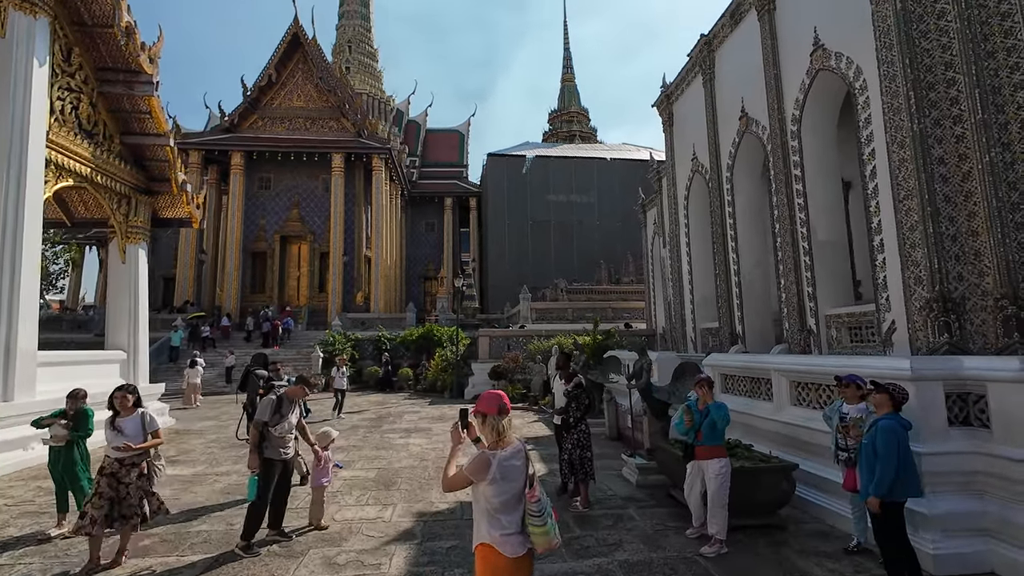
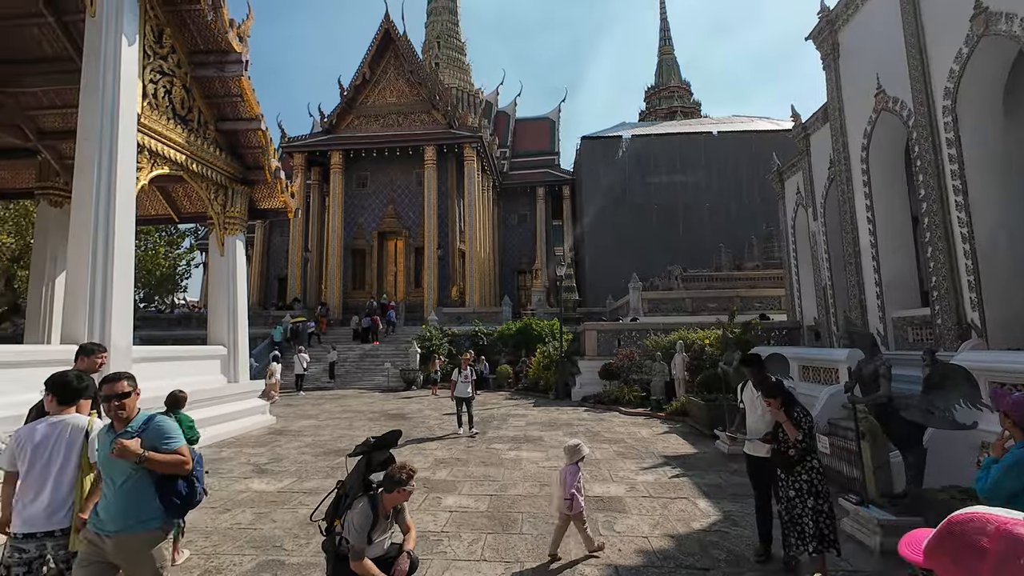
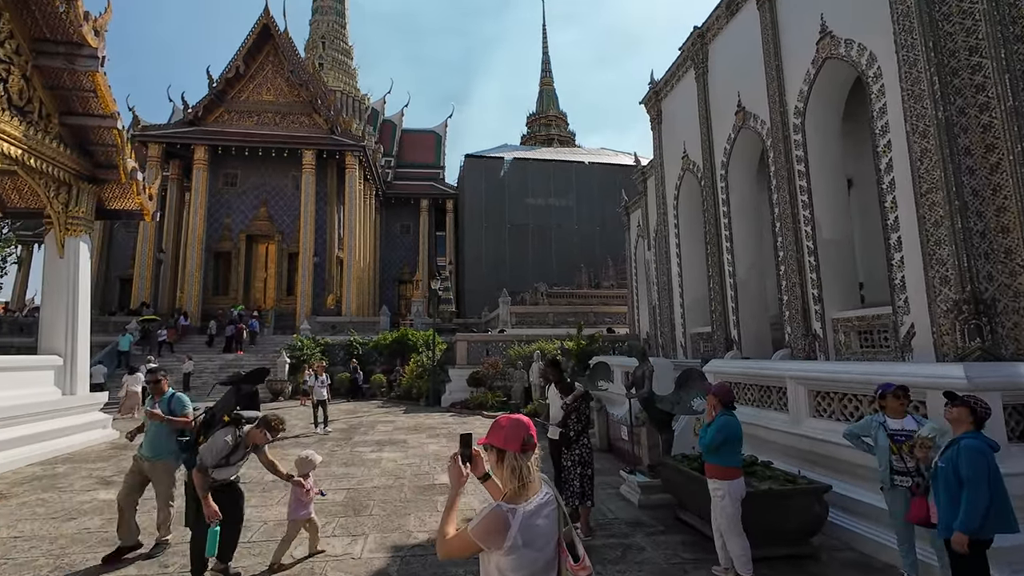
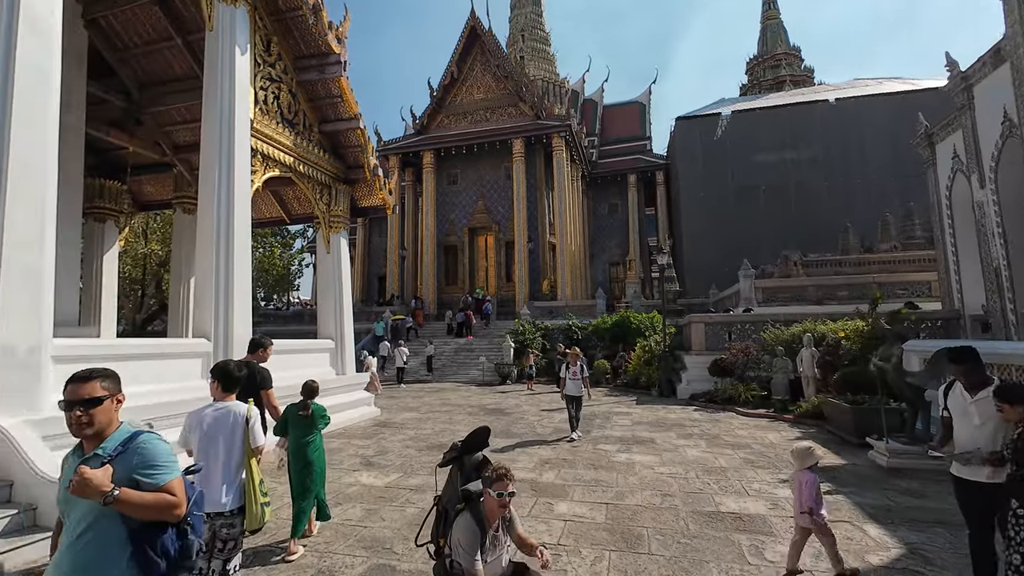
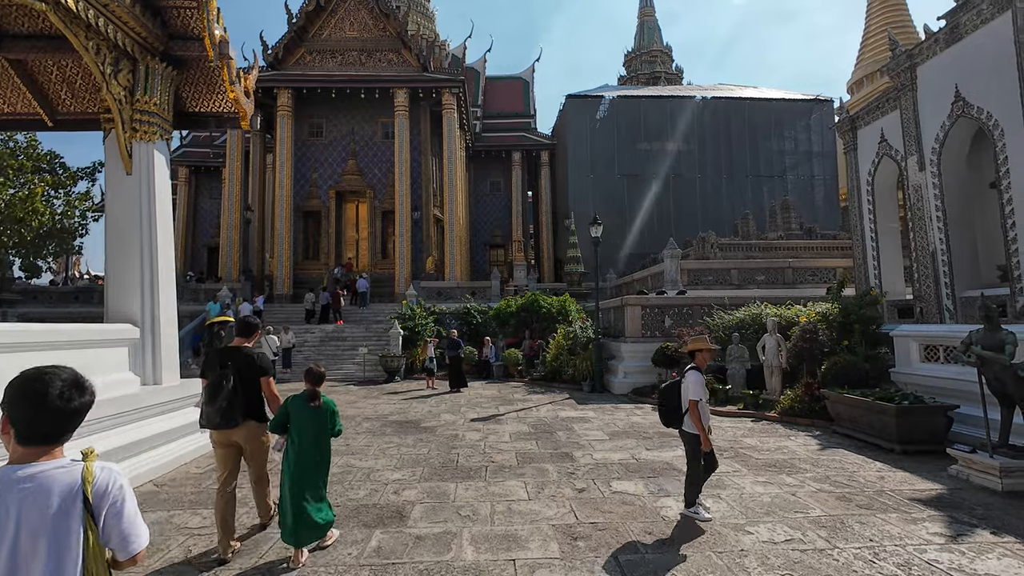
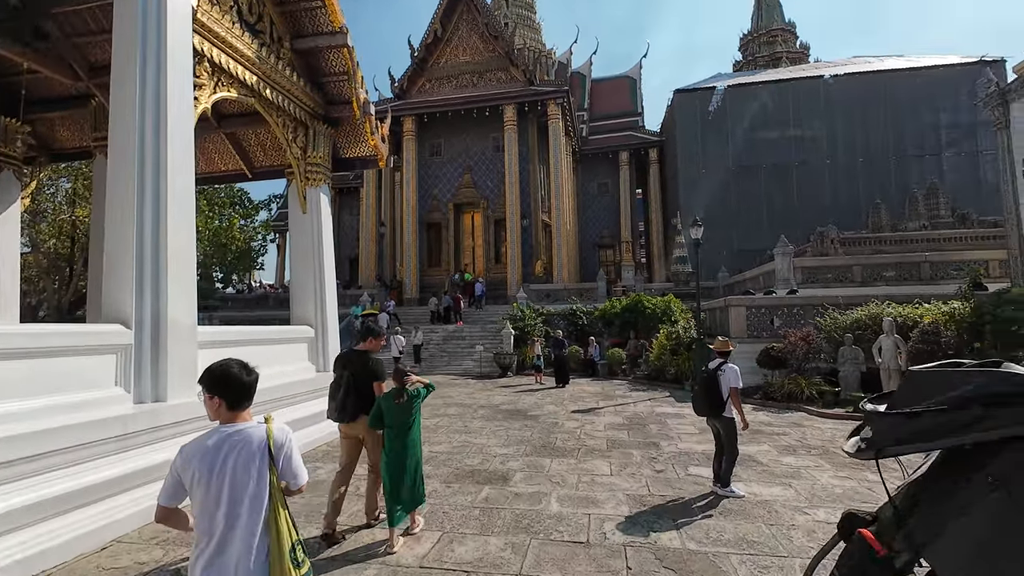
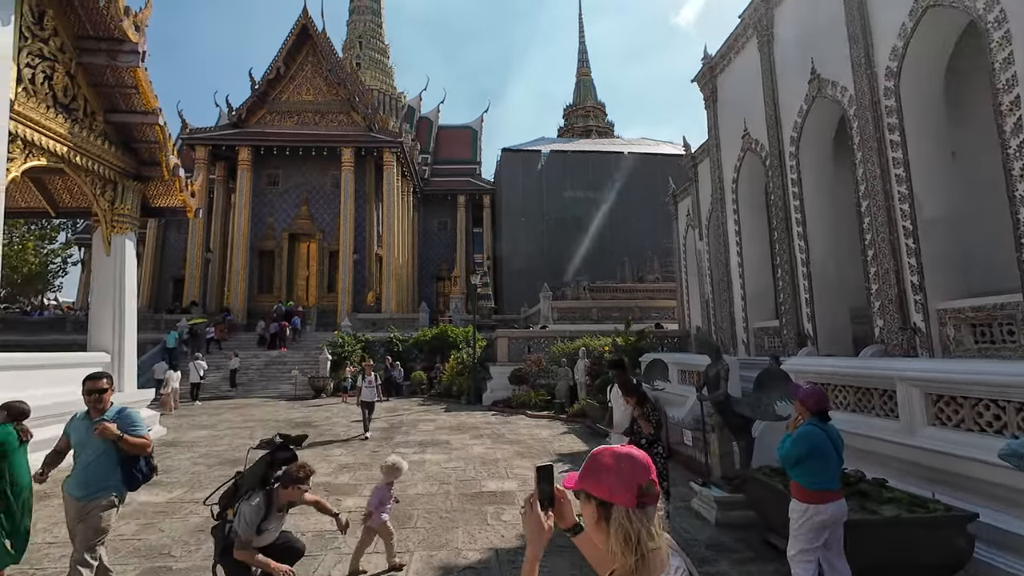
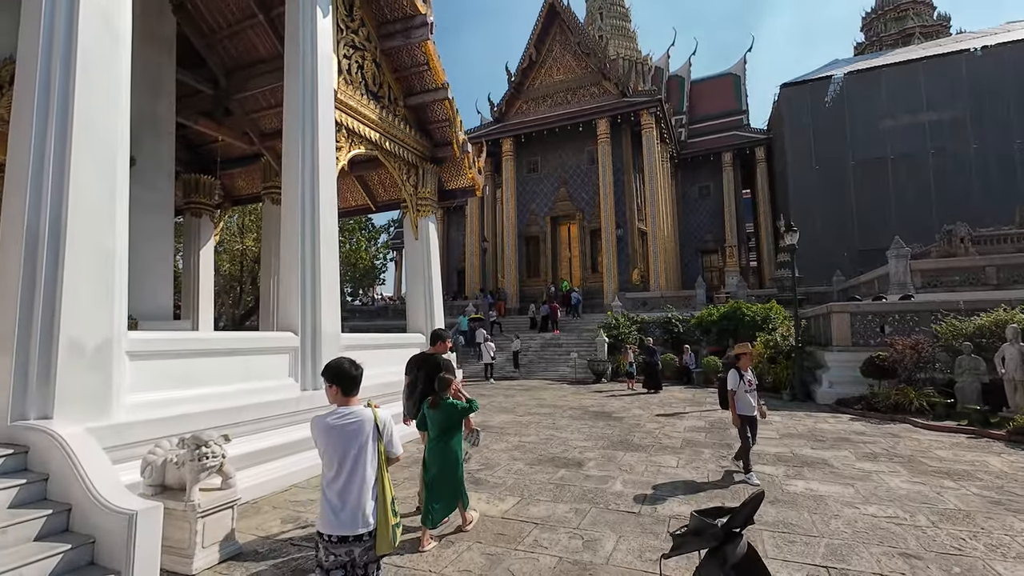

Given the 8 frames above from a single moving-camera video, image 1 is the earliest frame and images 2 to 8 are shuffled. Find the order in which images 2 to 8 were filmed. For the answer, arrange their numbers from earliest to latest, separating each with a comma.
3, 7, 2, 4, 8, 6, 5
